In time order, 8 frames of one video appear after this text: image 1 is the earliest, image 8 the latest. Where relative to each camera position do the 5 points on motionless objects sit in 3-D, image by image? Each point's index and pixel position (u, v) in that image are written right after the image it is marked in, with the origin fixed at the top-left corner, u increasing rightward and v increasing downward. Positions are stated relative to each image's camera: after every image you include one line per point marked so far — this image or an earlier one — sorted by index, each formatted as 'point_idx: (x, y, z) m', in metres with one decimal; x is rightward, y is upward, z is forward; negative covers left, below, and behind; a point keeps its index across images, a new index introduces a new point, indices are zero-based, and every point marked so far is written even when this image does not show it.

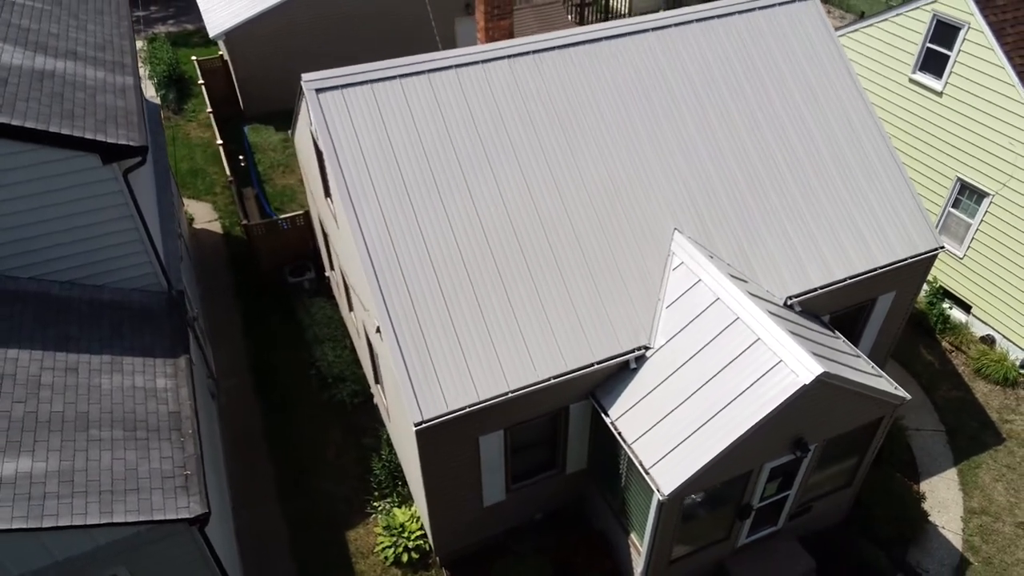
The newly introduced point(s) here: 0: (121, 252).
0: (-5.3, +0.5, +9.7) m
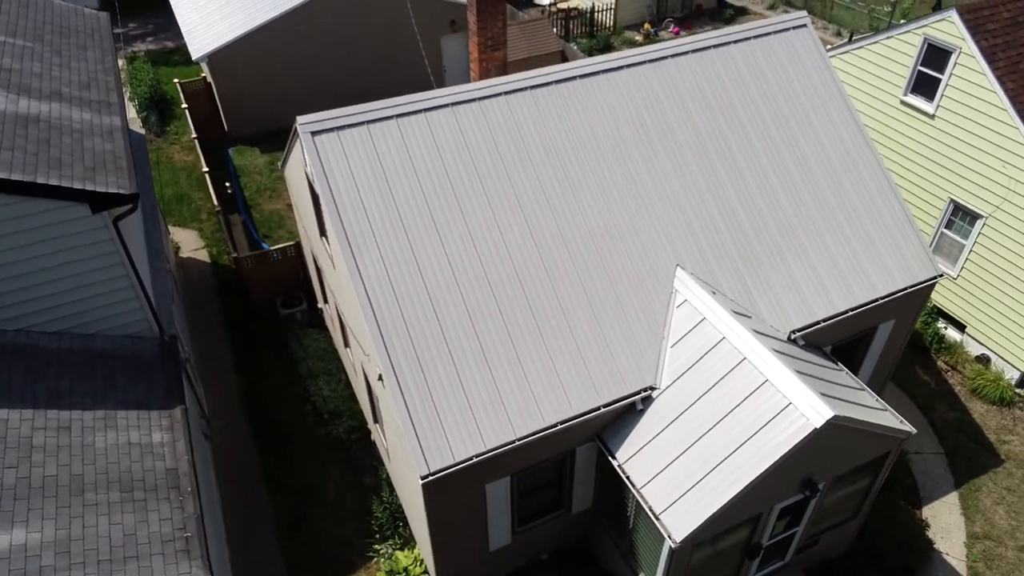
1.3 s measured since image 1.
0: (-5.3, -0.2, +9.4) m
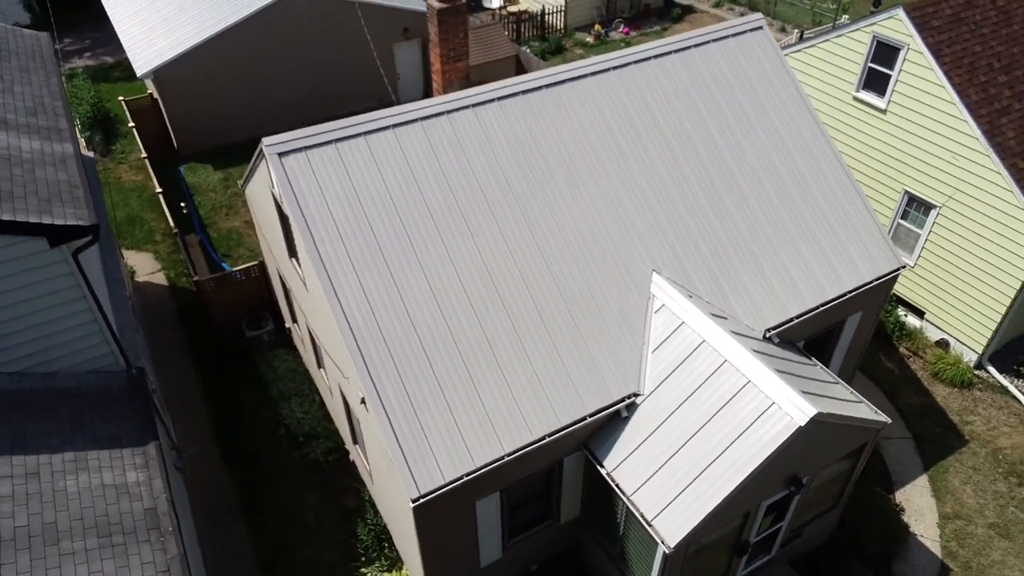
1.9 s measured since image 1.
0: (-5.6, -0.6, +9.0) m
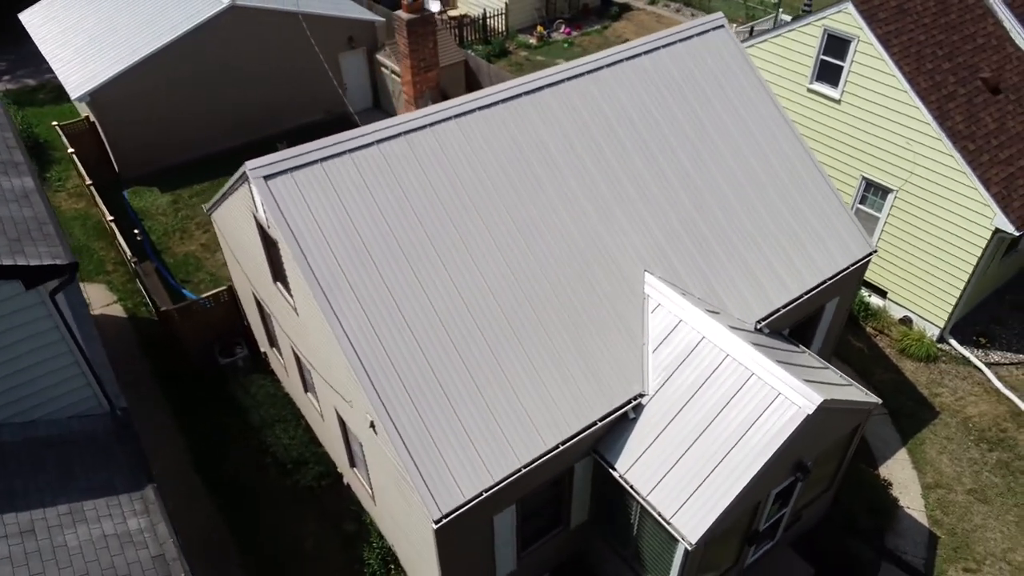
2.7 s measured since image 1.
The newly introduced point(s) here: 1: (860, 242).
0: (-5.5, -1.1, +8.5) m
1: (+5.5, +0.7, +11.3) m
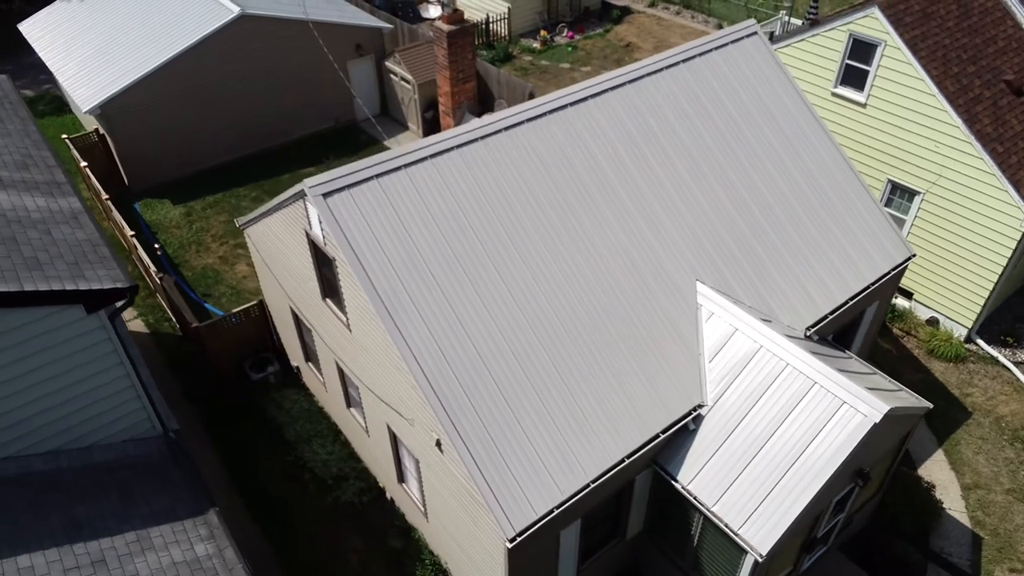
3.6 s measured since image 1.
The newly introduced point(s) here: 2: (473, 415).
0: (-4.8, -1.4, +8.3) m
1: (+6.2, +0.7, +11.4) m
2: (-0.4, -1.4, +7.9) m
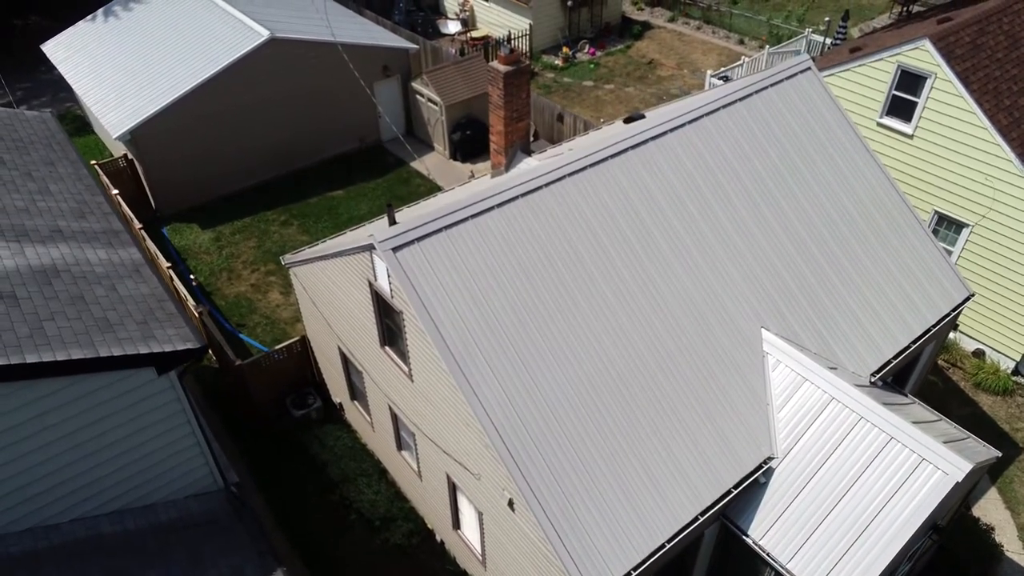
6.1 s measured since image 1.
0: (-3.9, -2.0, +8.2) m
1: (+7.0, 0.0, +11.2) m
2: (+0.4, -2.0, +7.7) m
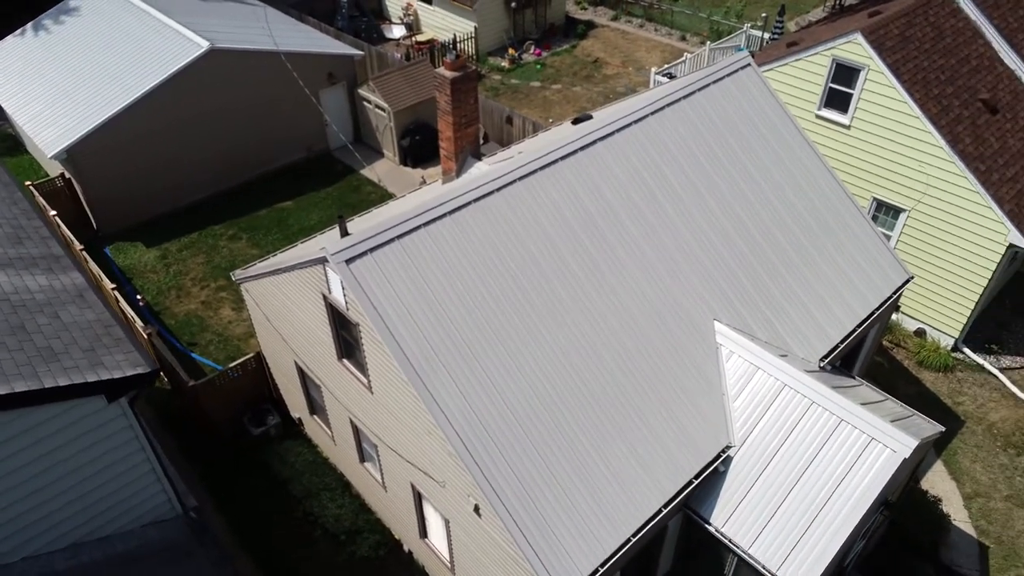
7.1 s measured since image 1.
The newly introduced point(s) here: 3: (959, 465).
0: (-4.3, -2.3, +8.0) m
1: (+6.3, +0.3, +11.7) m
2: (0.0, -2.1, +7.8) m
3: (+8.0, -3.2, +12.6) m
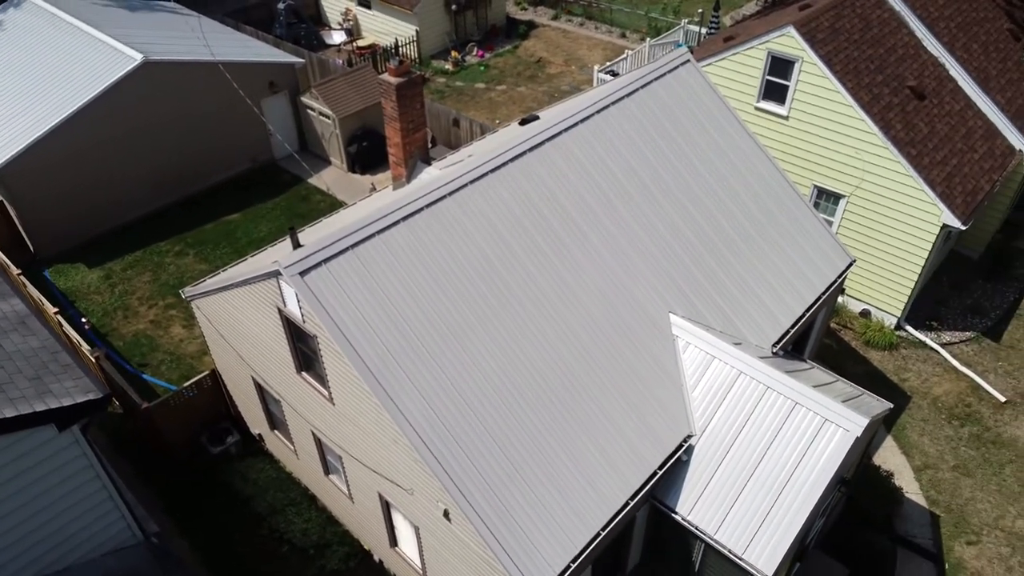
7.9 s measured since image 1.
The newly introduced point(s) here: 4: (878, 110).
0: (-4.7, -2.5, +7.7) m
1: (+5.6, +0.6, +12.1) m
2: (-0.3, -2.1, +7.8) m
3: (+7.4, -2.8, +13.2) m
4: (+7.1, +3.4, +13.7) m
